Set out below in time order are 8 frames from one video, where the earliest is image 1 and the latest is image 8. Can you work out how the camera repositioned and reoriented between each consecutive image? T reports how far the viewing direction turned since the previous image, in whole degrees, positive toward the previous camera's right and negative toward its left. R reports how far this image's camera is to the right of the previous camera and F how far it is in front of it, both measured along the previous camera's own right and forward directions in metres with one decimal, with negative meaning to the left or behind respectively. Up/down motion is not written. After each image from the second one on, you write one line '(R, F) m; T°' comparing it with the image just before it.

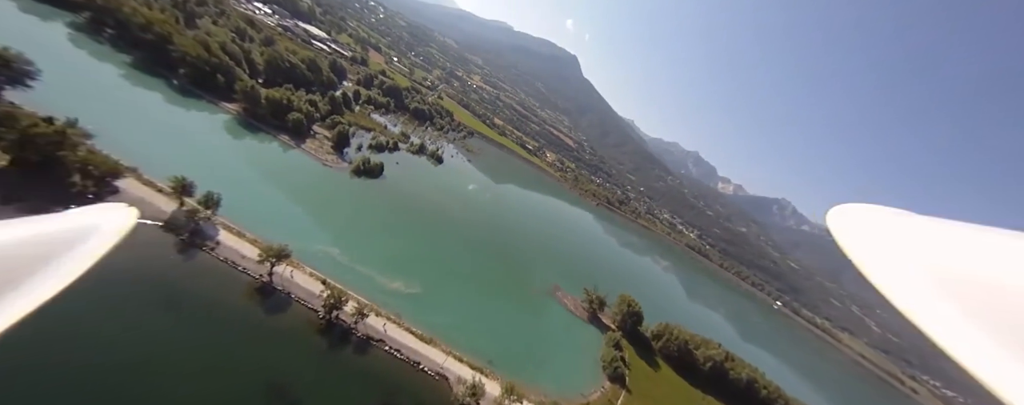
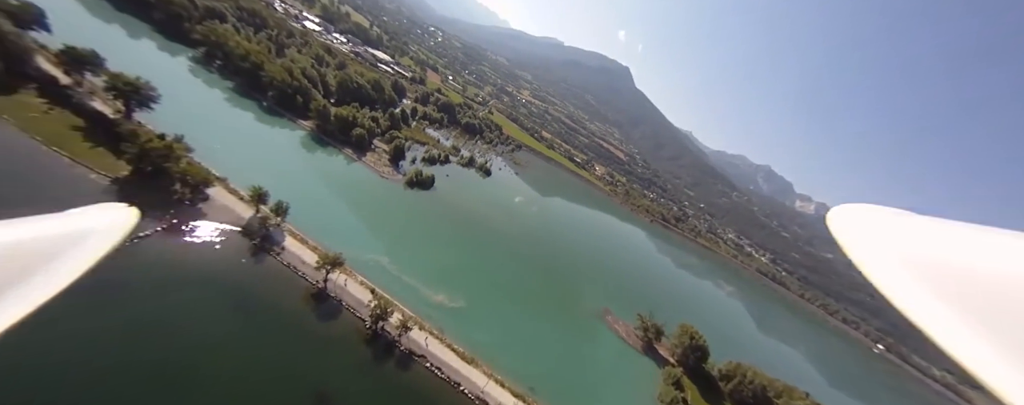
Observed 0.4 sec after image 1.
(-0.4, +1.6) m; -9°
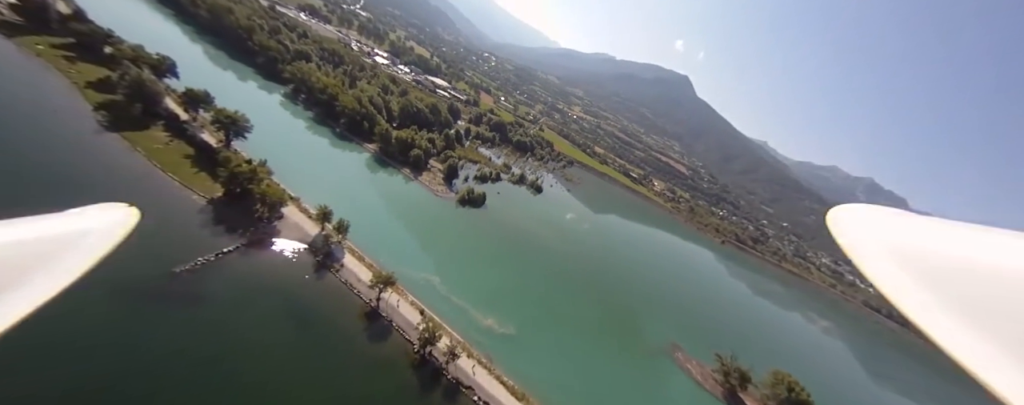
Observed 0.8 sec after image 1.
(-0.4, +1.9) m; -10°
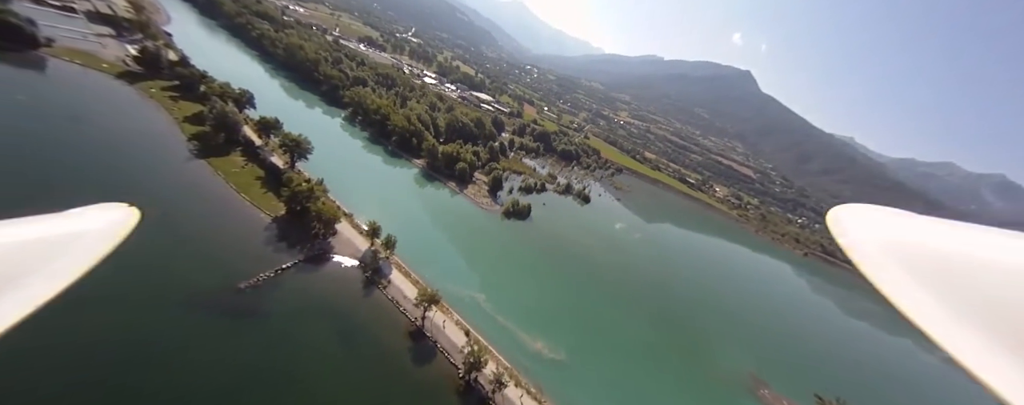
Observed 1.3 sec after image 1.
(-0.3, +1.9) m; -9°
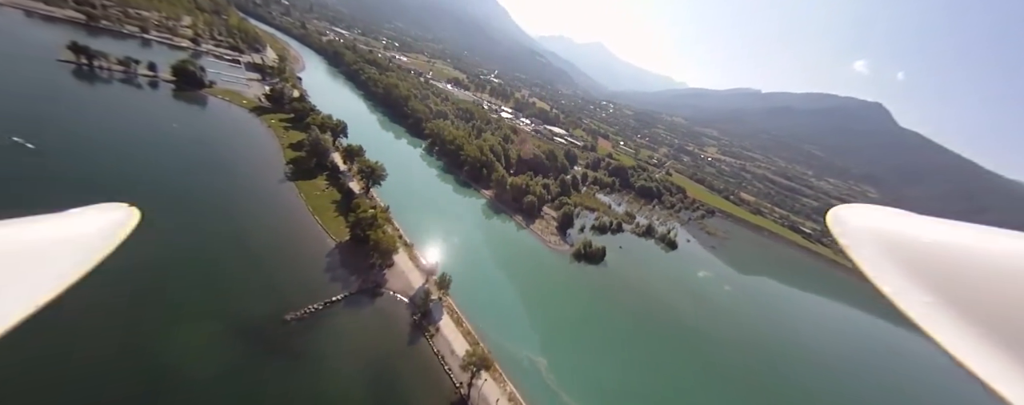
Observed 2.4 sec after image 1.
(-0.8, +4.5) m; -13°
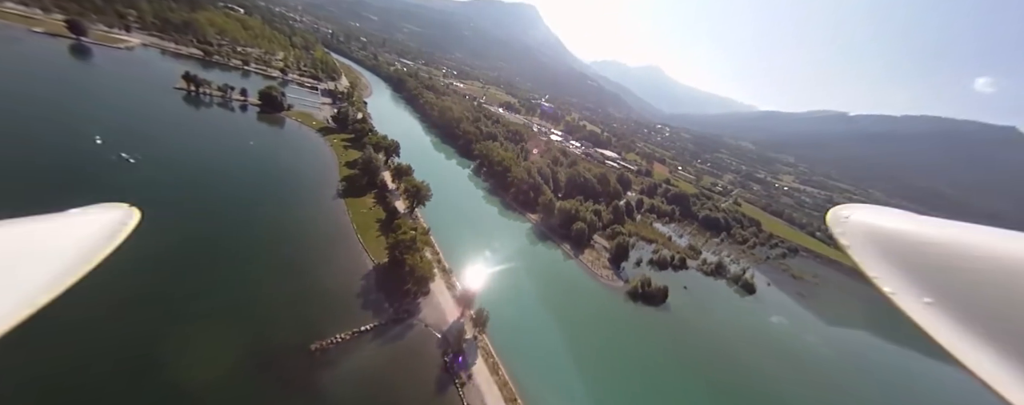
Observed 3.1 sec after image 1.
(-0.4, +3.0) m; -9°
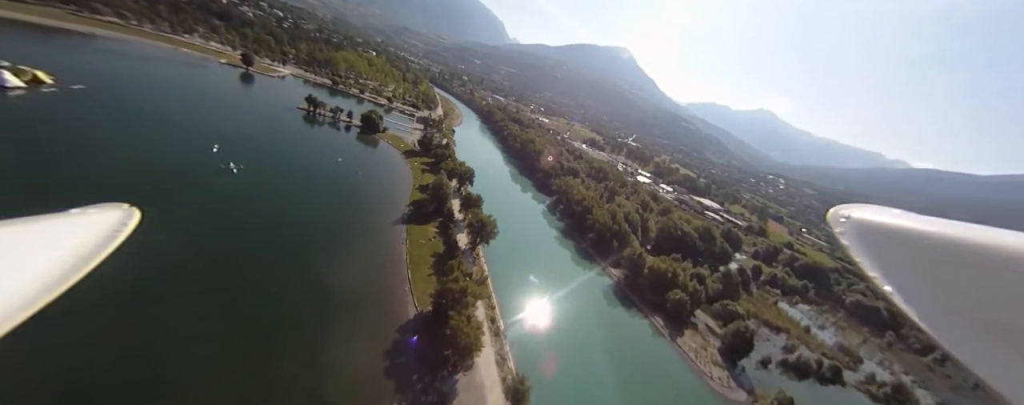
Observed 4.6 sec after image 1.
(-1.0, +5.9) m; -15°
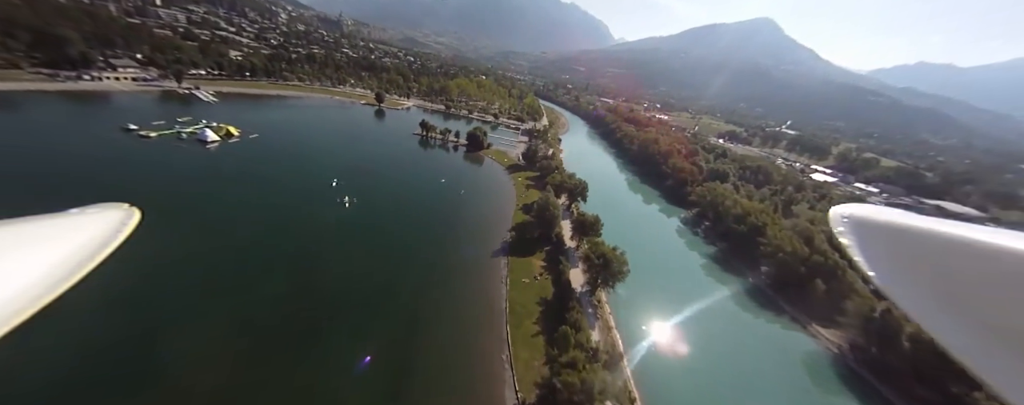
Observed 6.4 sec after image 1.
(-1.6, +7.0) m; -21°
